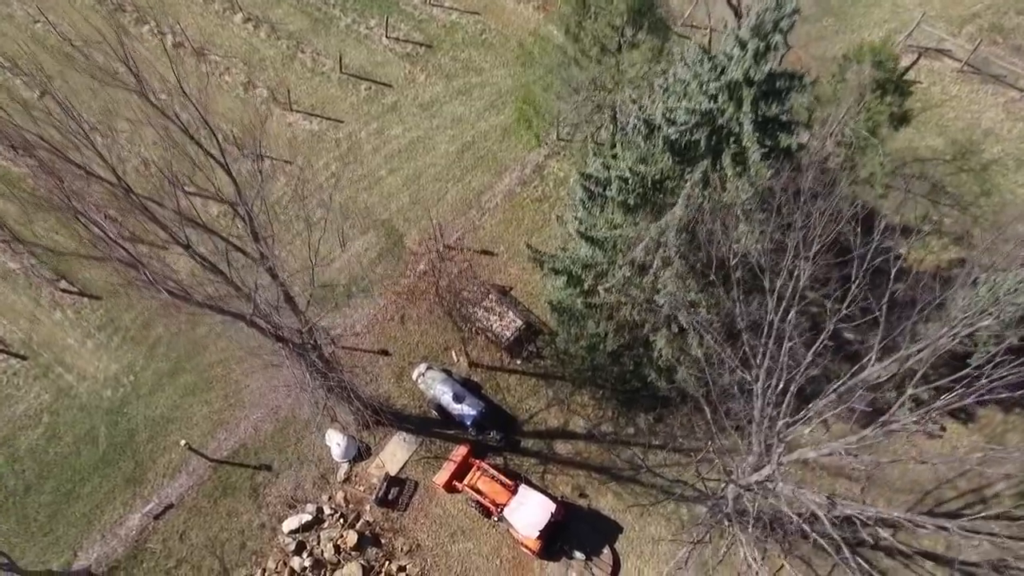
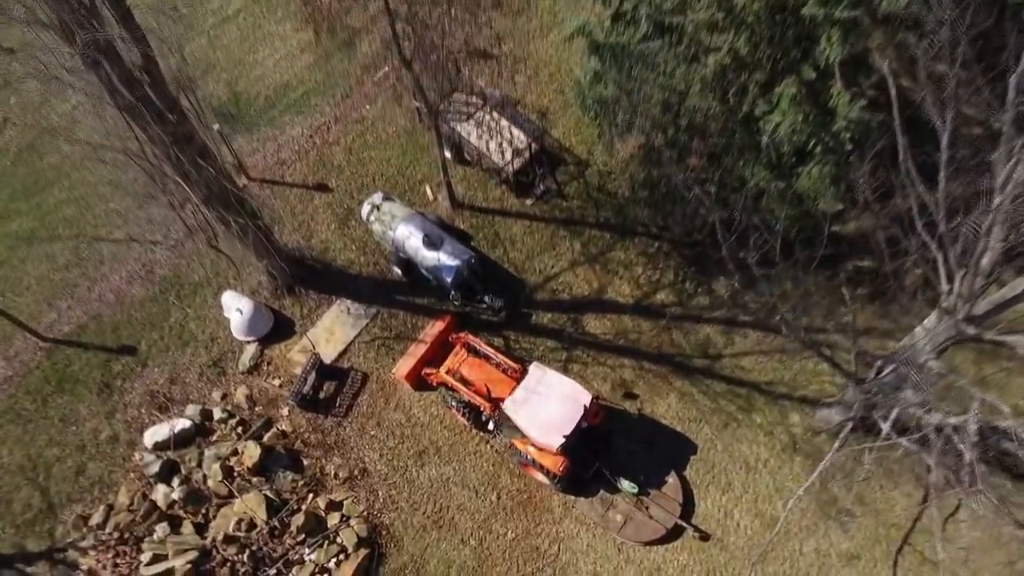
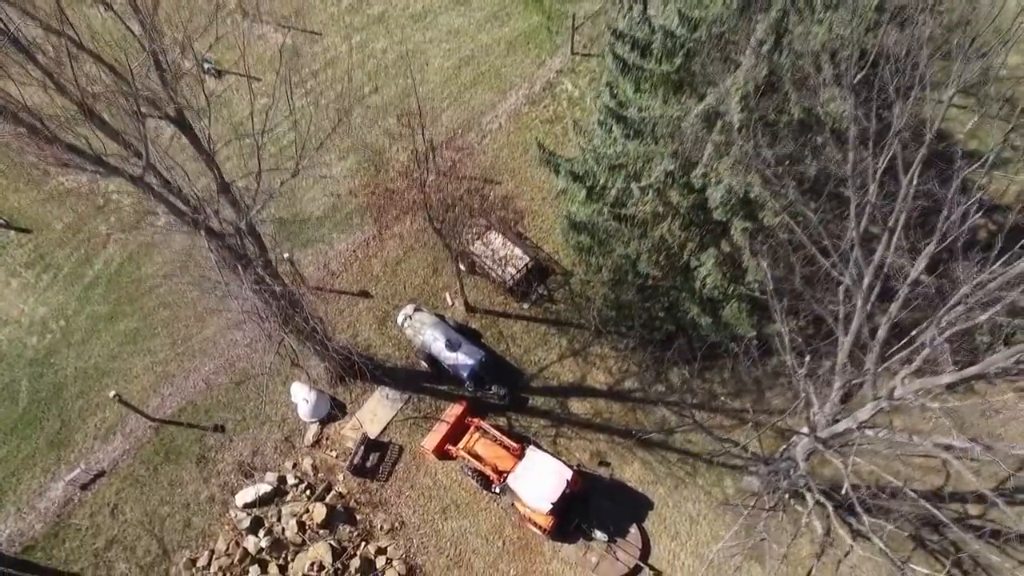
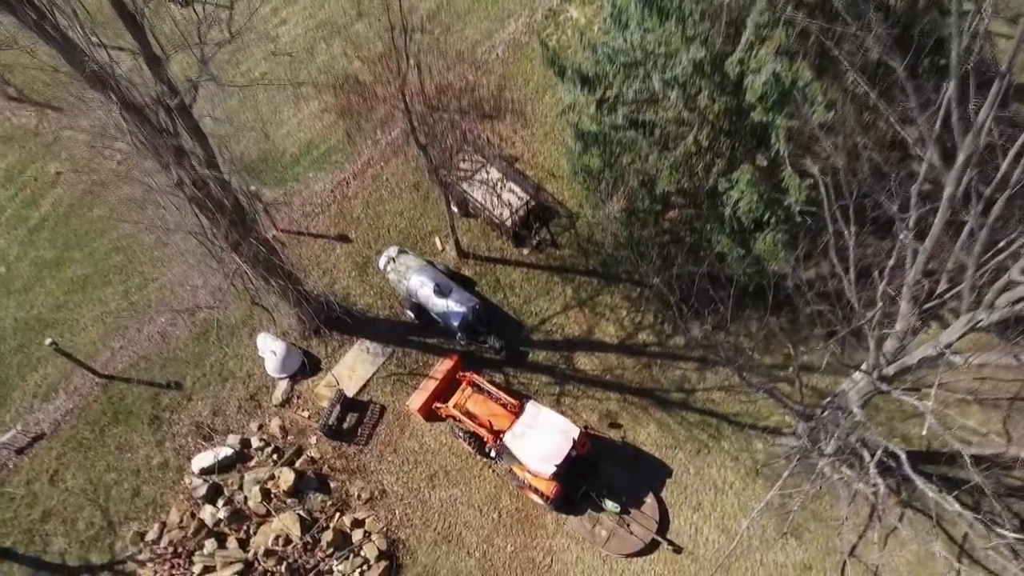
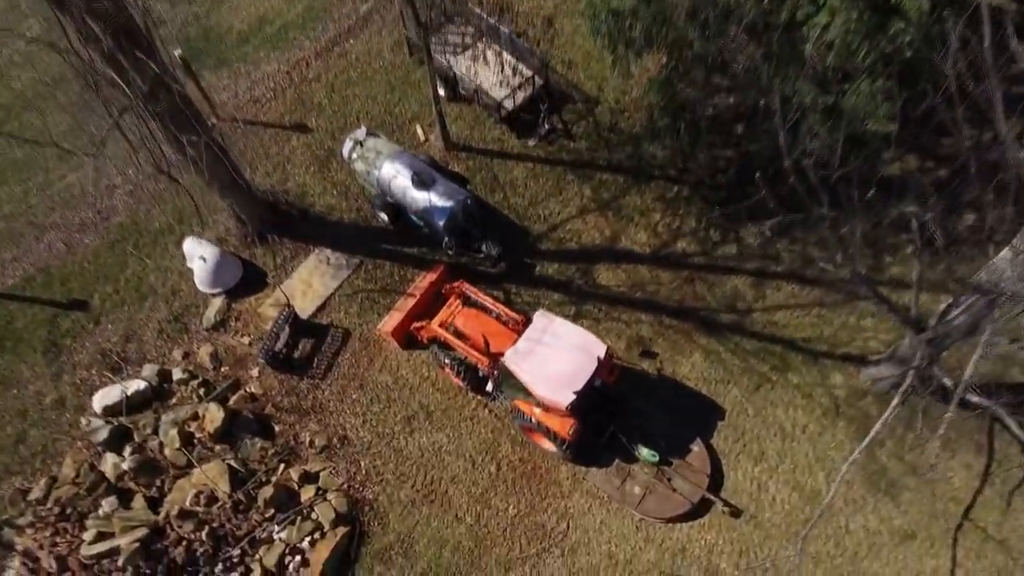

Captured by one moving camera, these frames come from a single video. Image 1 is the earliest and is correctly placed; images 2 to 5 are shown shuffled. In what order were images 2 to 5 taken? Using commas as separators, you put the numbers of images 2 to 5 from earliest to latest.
3, 4, 2, 5
